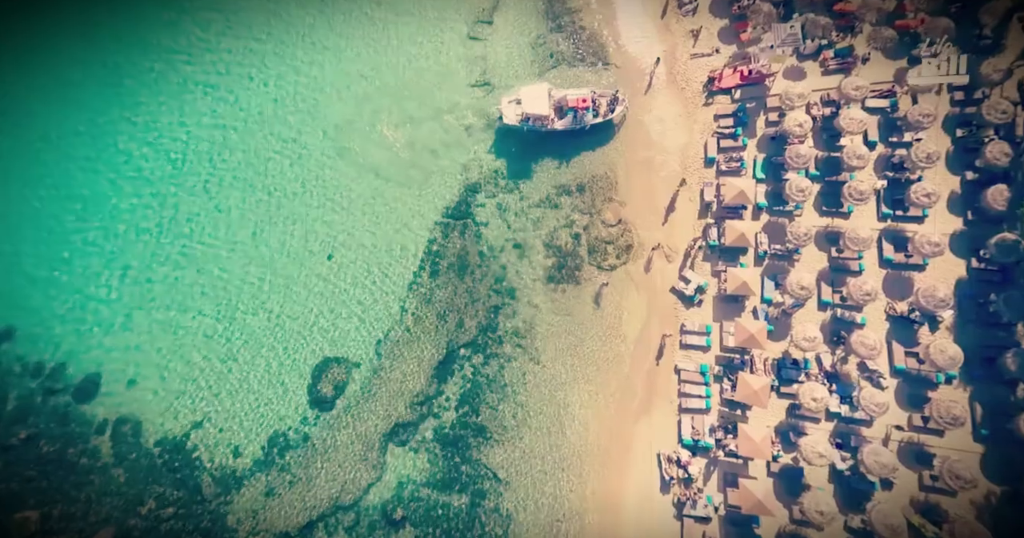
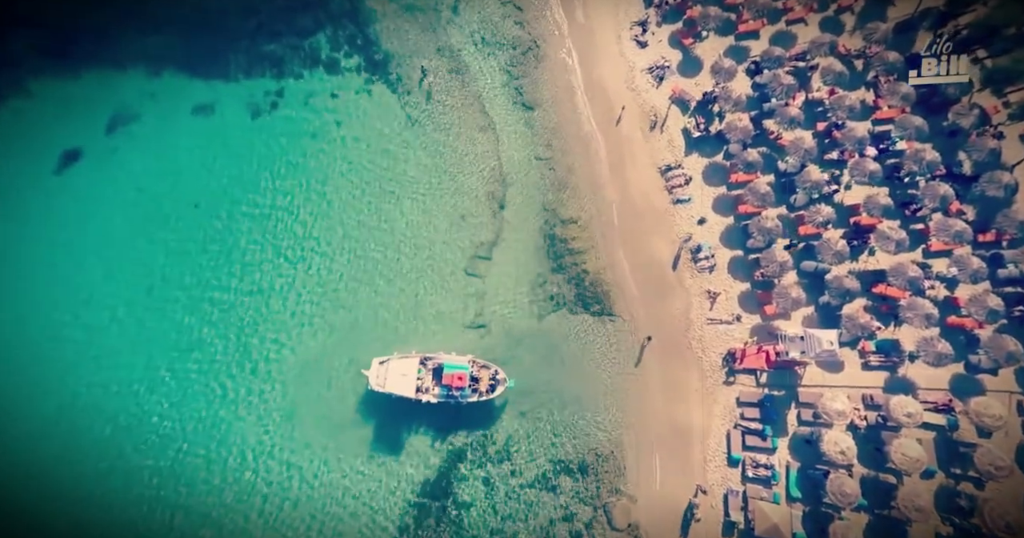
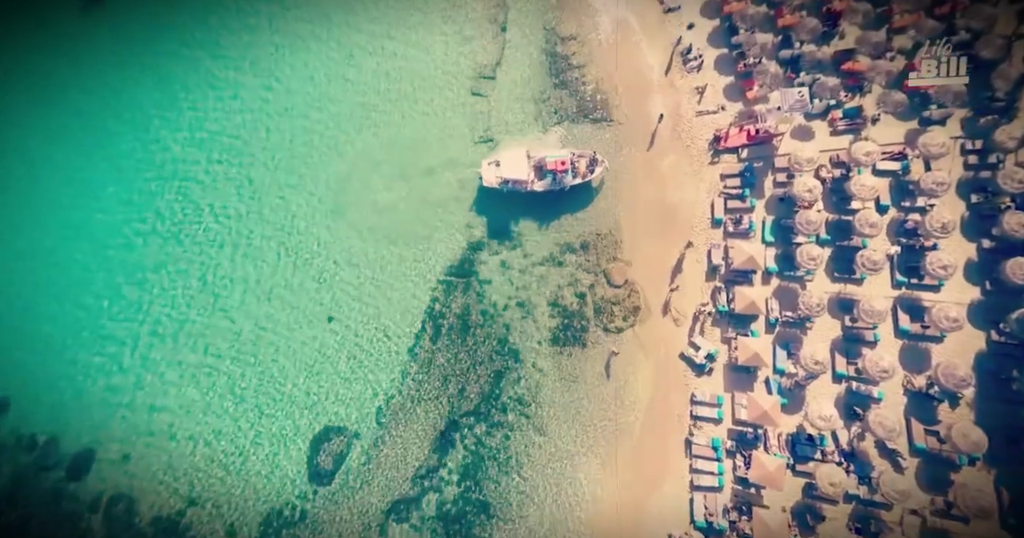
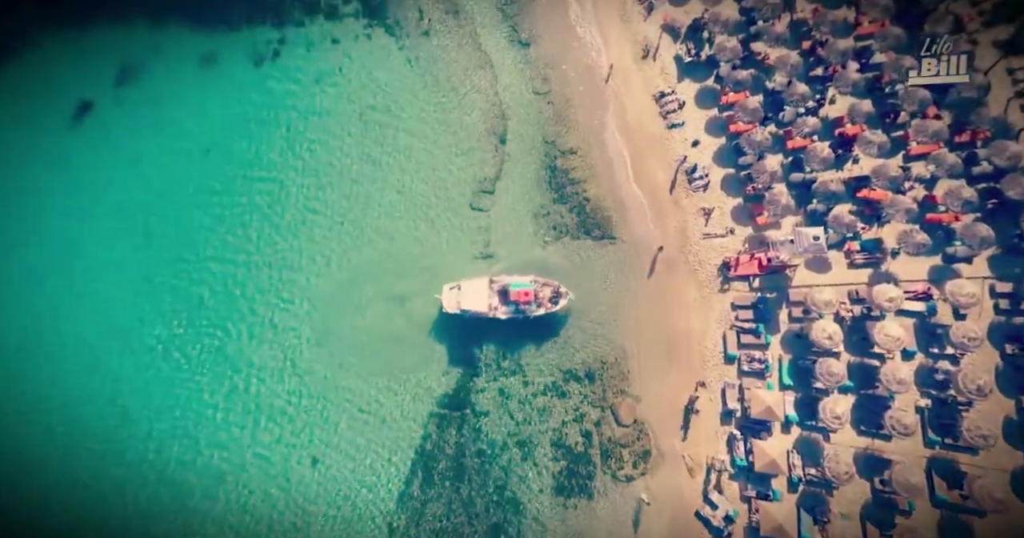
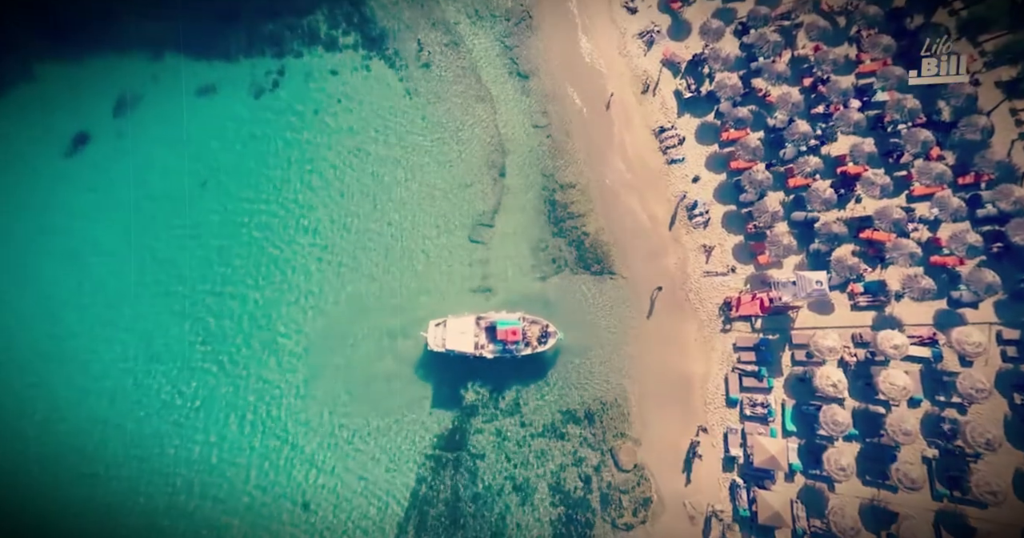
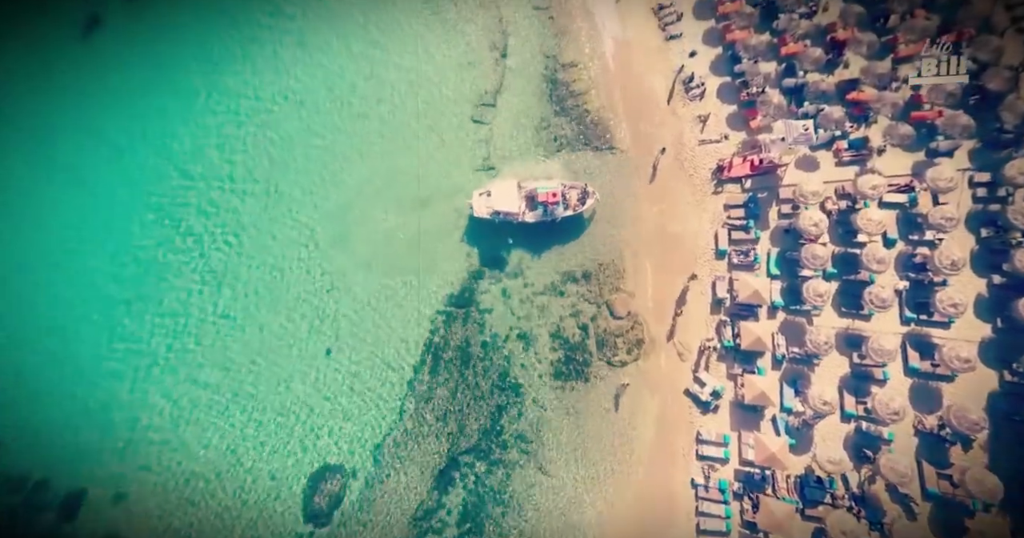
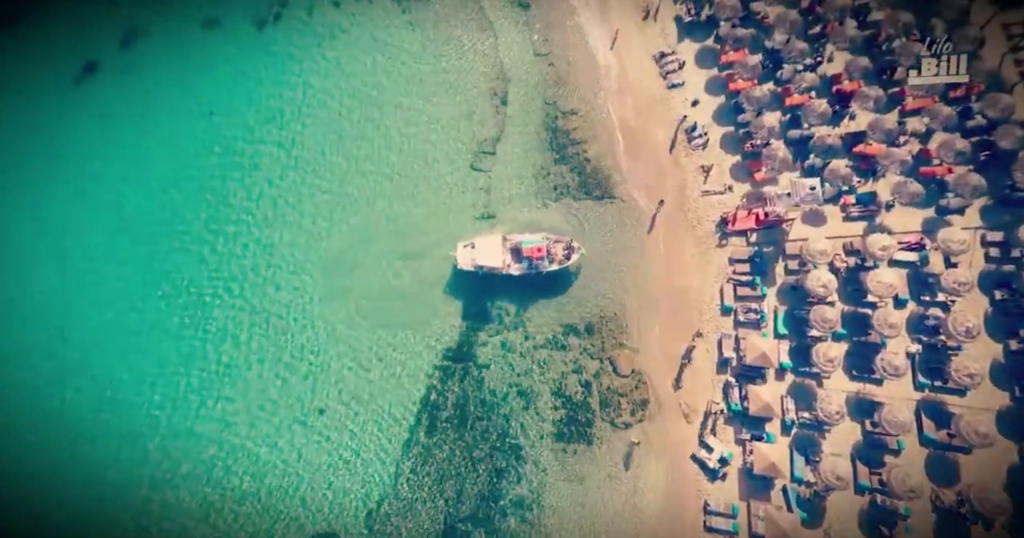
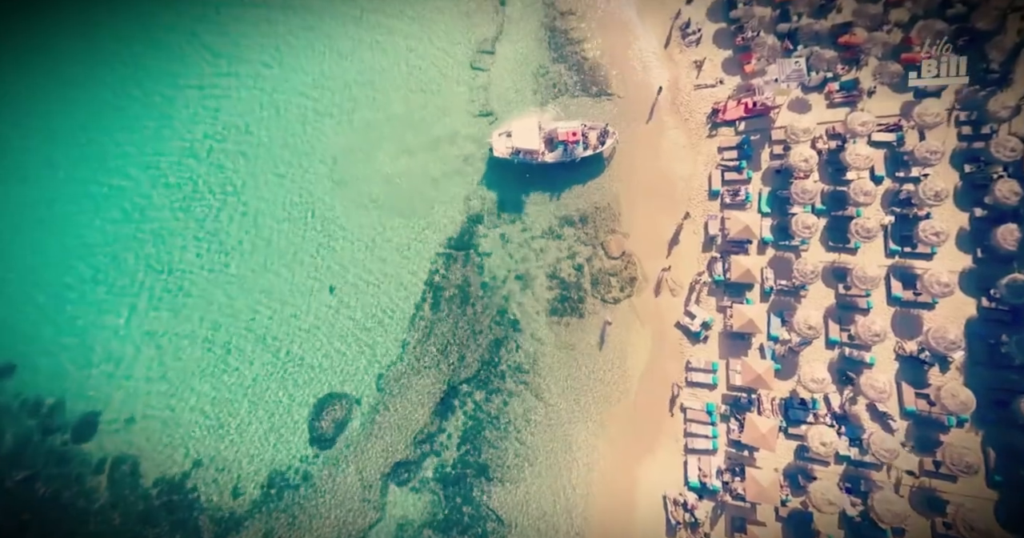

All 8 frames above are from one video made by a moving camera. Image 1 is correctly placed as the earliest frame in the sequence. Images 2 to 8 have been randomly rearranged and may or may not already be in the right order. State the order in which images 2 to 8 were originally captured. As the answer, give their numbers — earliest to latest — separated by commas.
8, 3, 6, 7, 4, 5, 2
